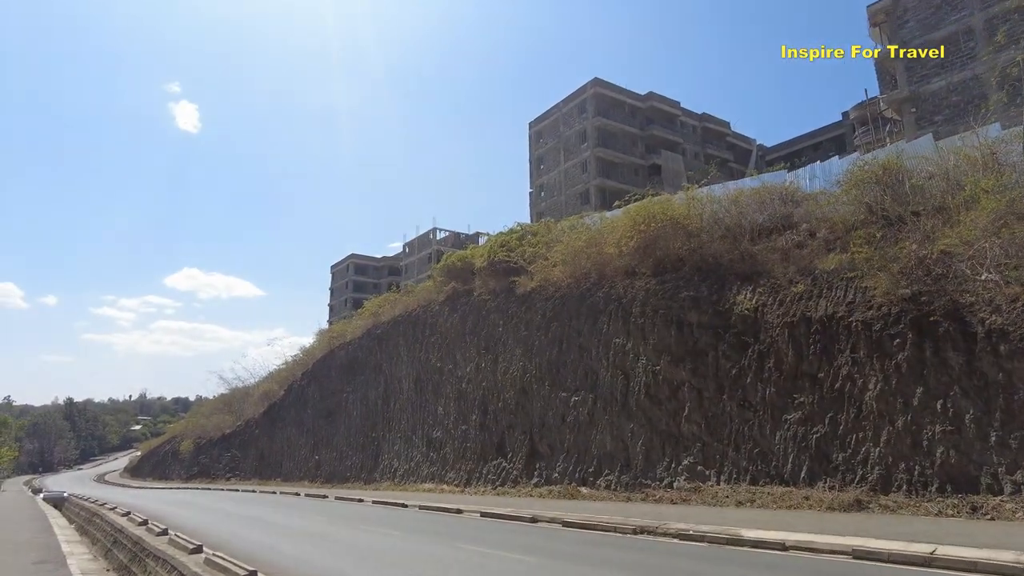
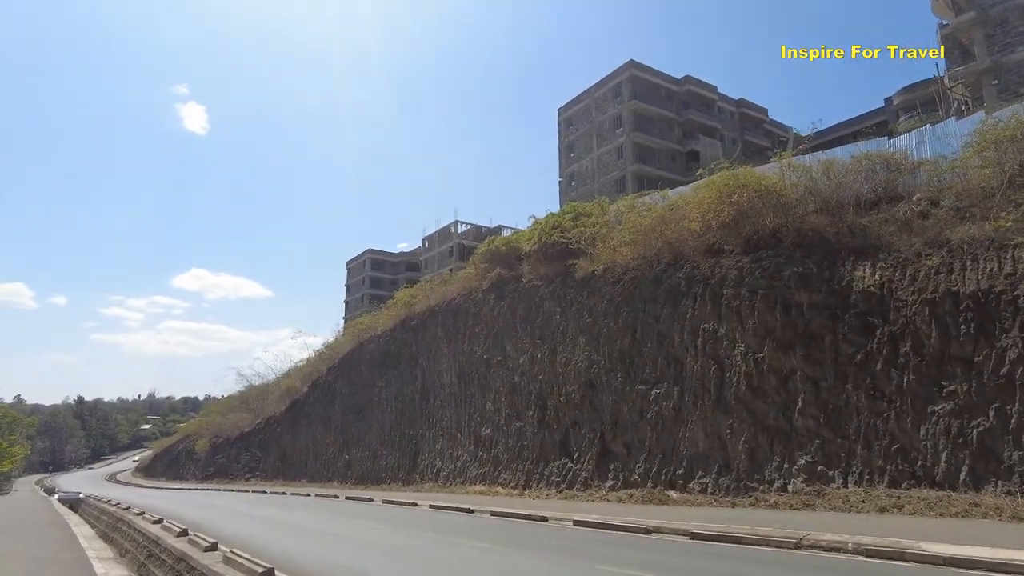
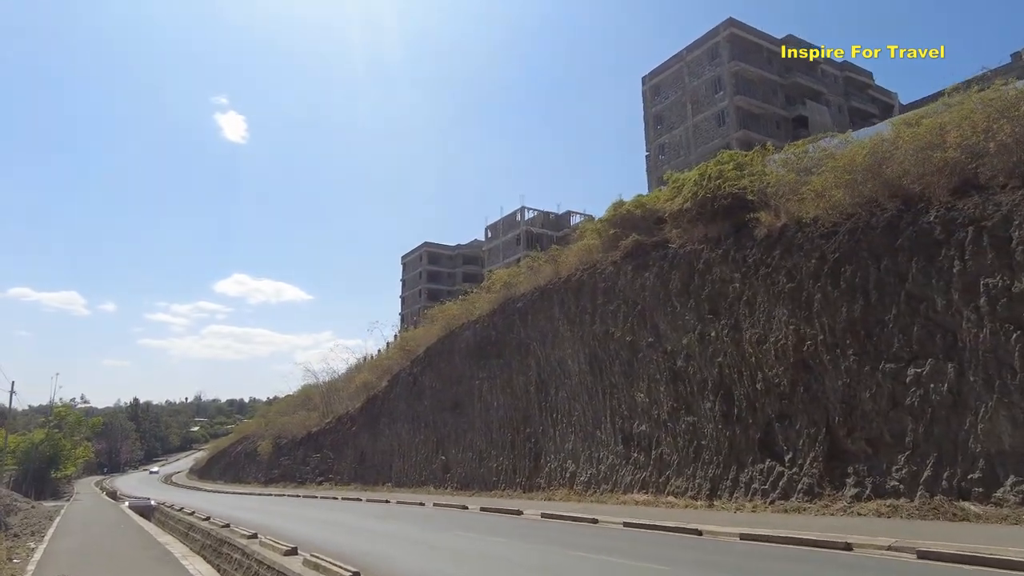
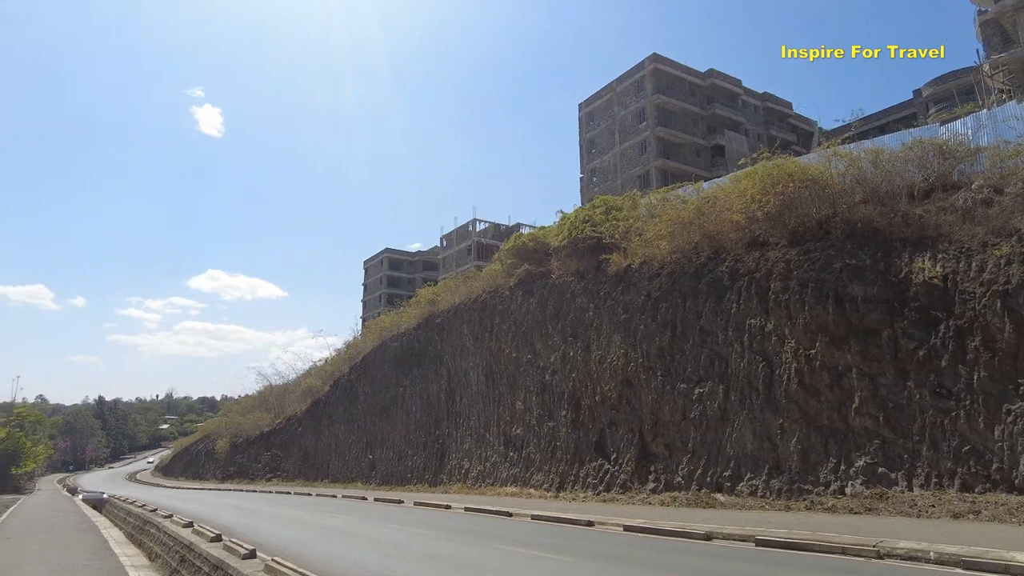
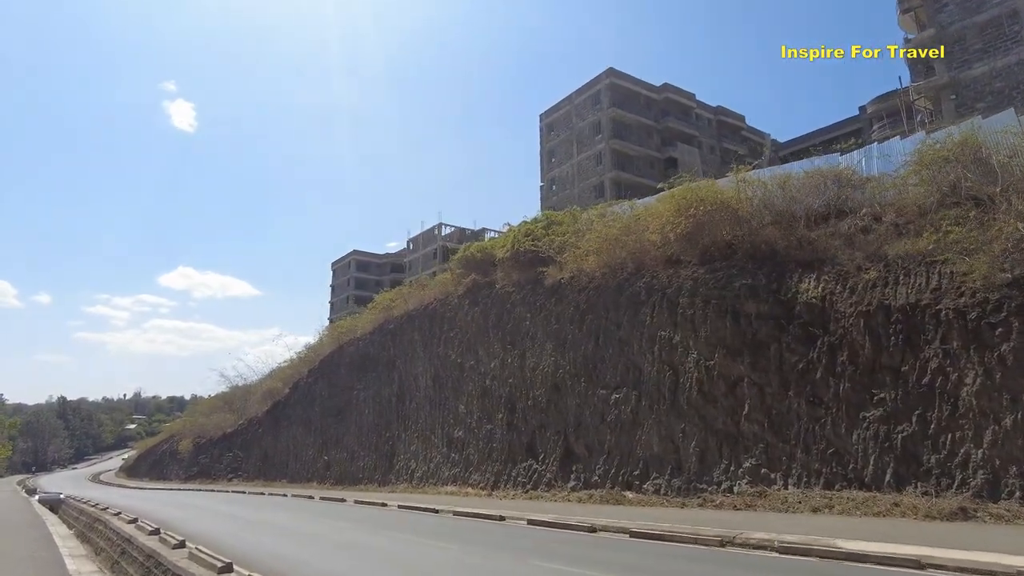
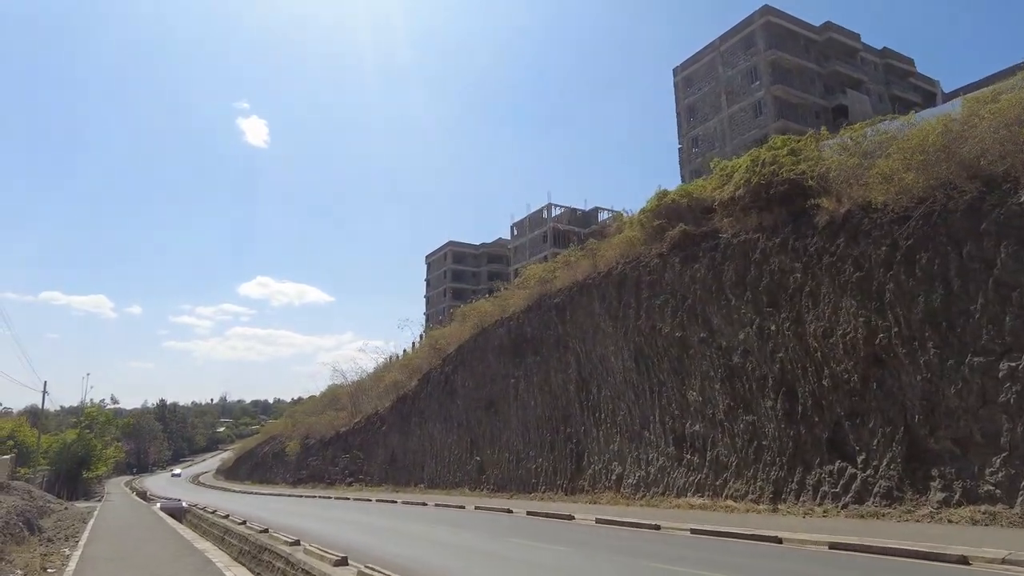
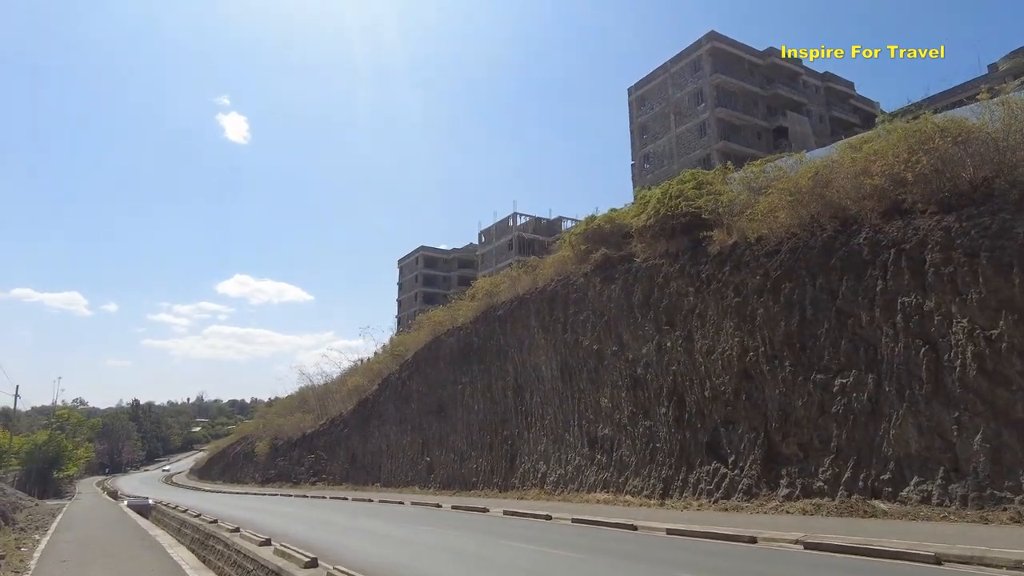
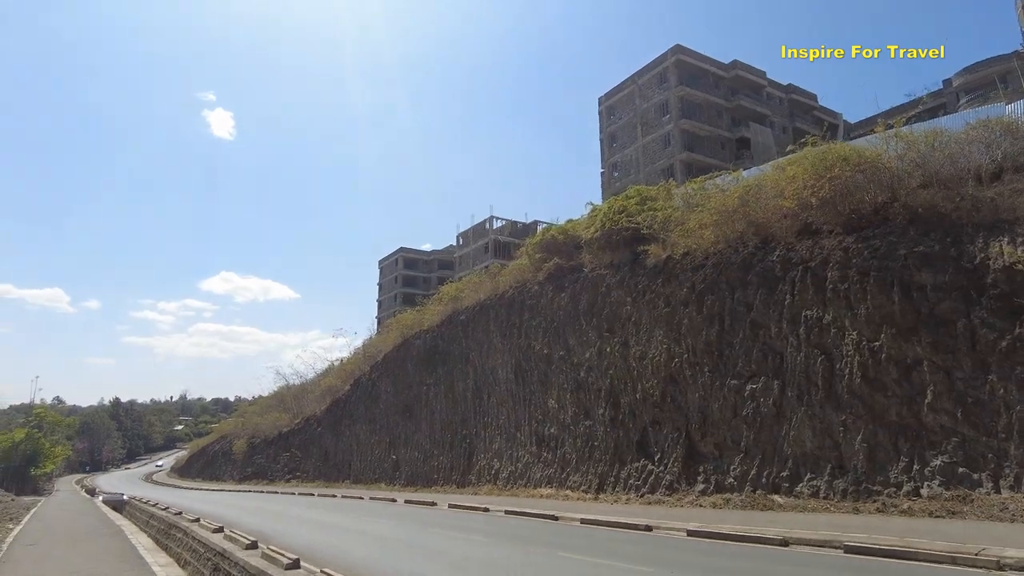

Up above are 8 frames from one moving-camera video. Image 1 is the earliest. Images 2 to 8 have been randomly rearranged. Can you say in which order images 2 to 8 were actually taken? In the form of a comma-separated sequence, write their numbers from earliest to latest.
5, 2, 4, 8, 7, 3, 6
